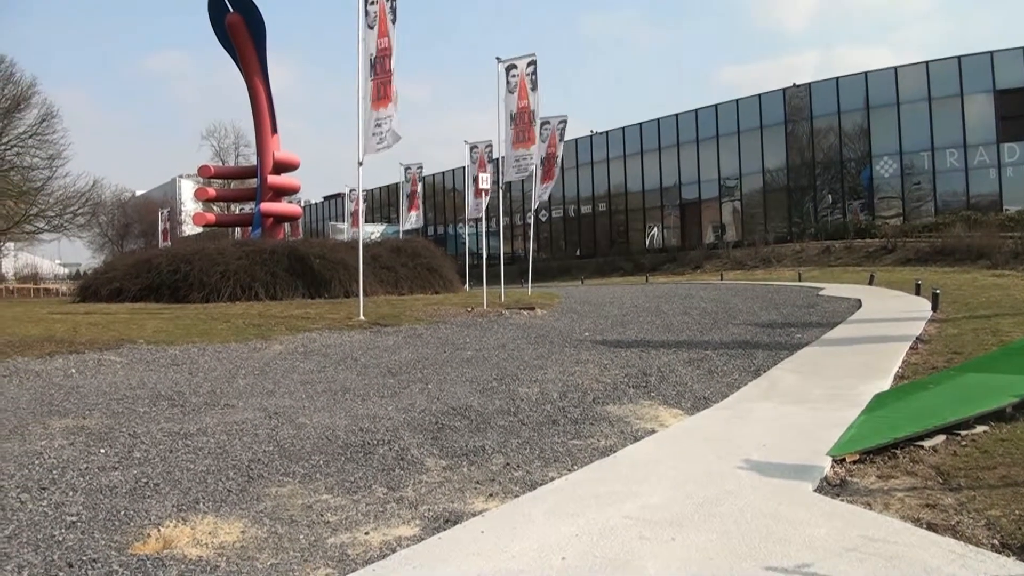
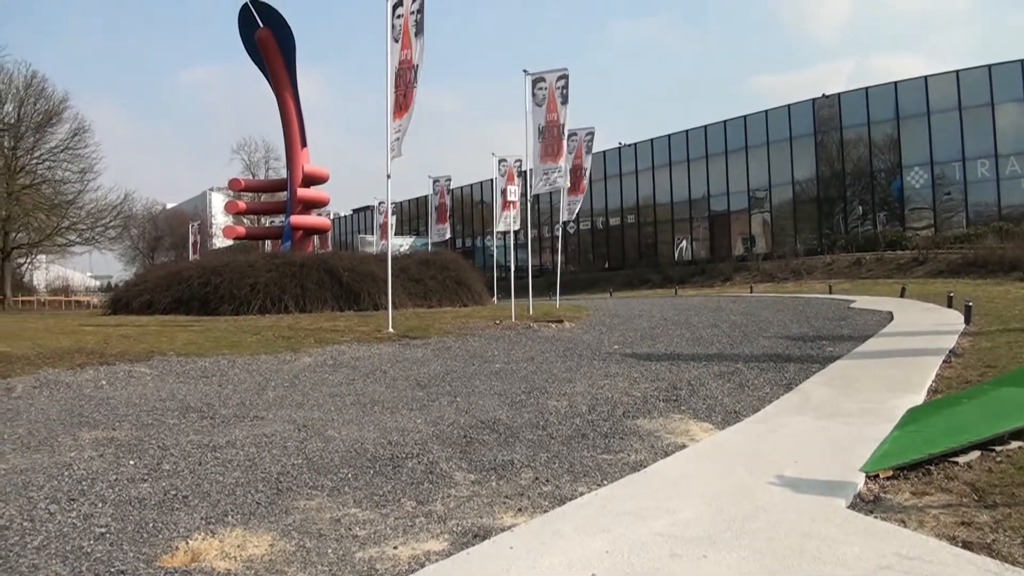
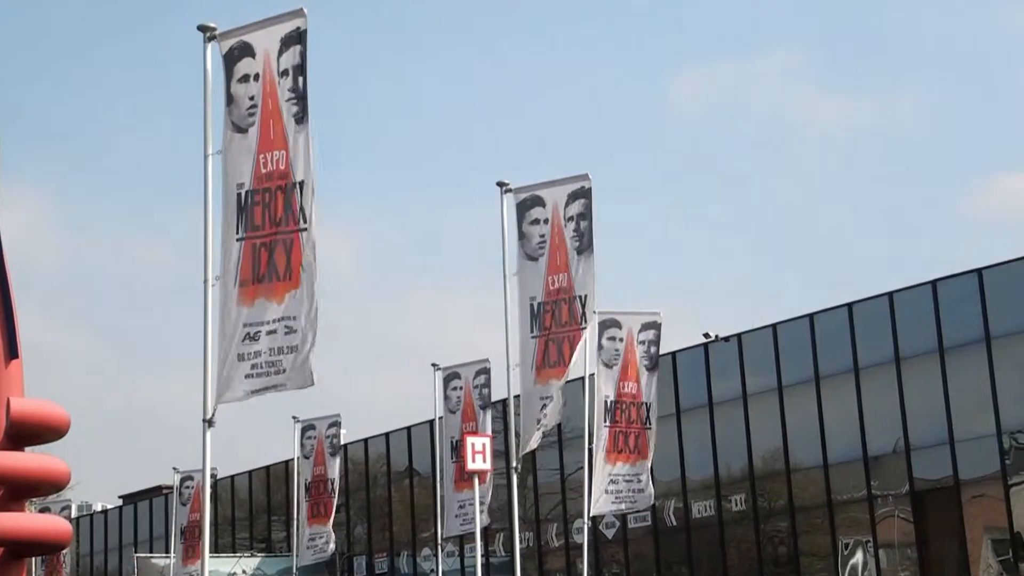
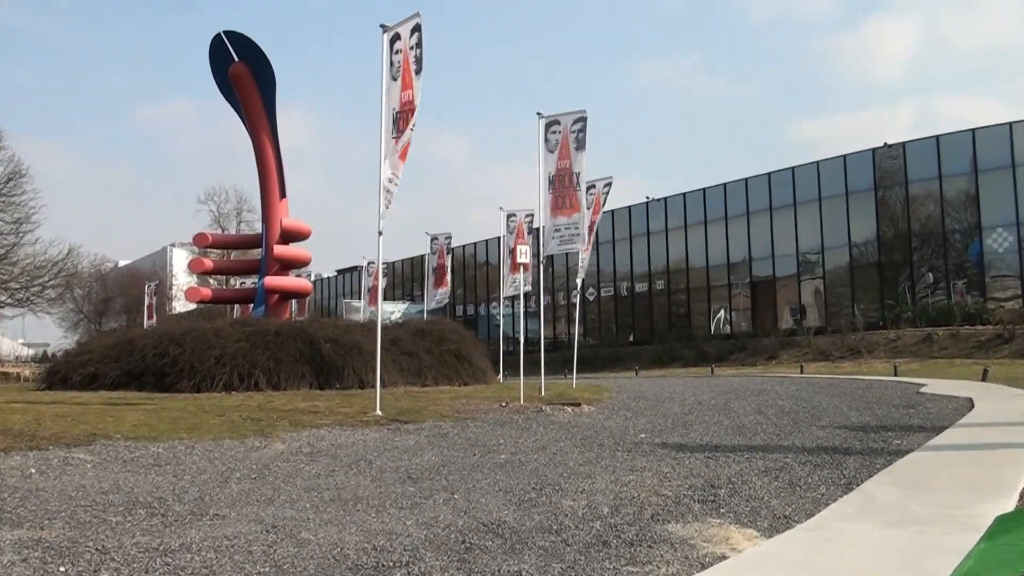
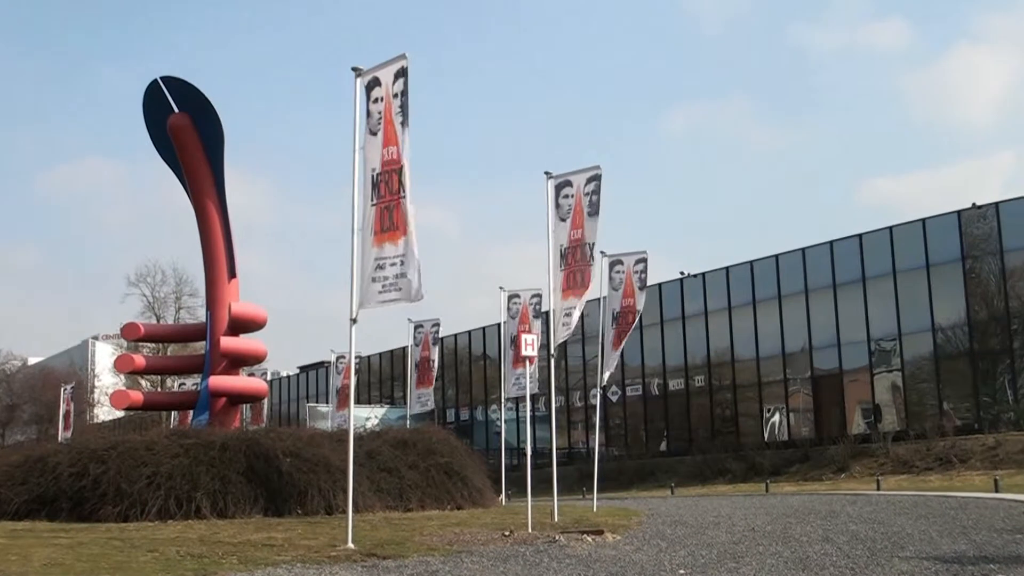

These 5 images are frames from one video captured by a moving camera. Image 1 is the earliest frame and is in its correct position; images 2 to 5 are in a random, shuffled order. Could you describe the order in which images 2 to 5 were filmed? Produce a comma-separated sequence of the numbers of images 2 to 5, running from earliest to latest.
2, 4, 5, 3
